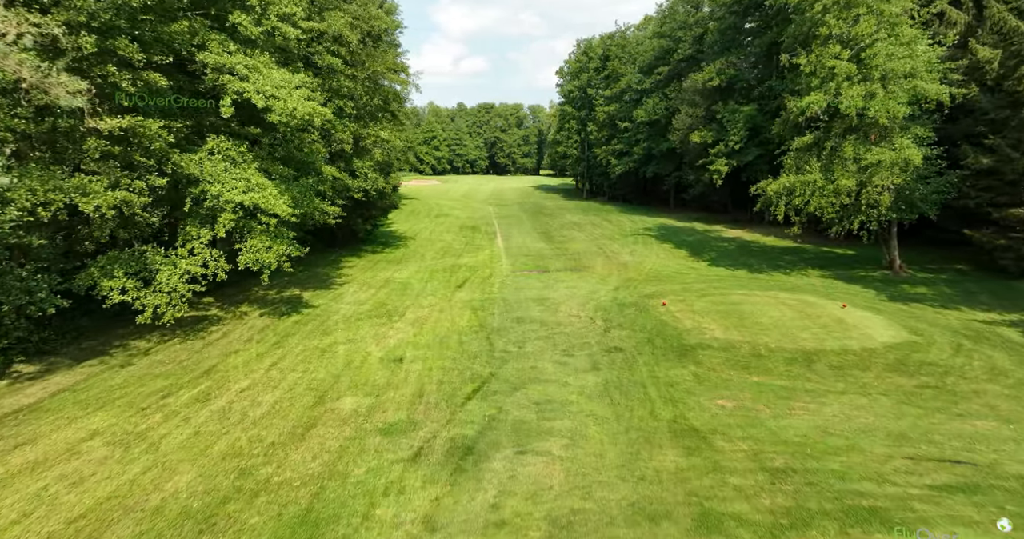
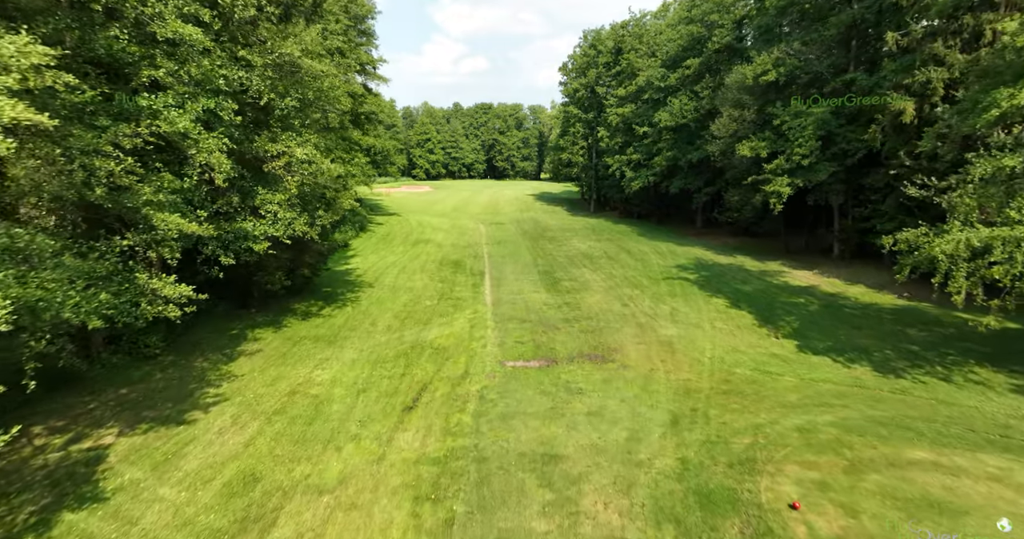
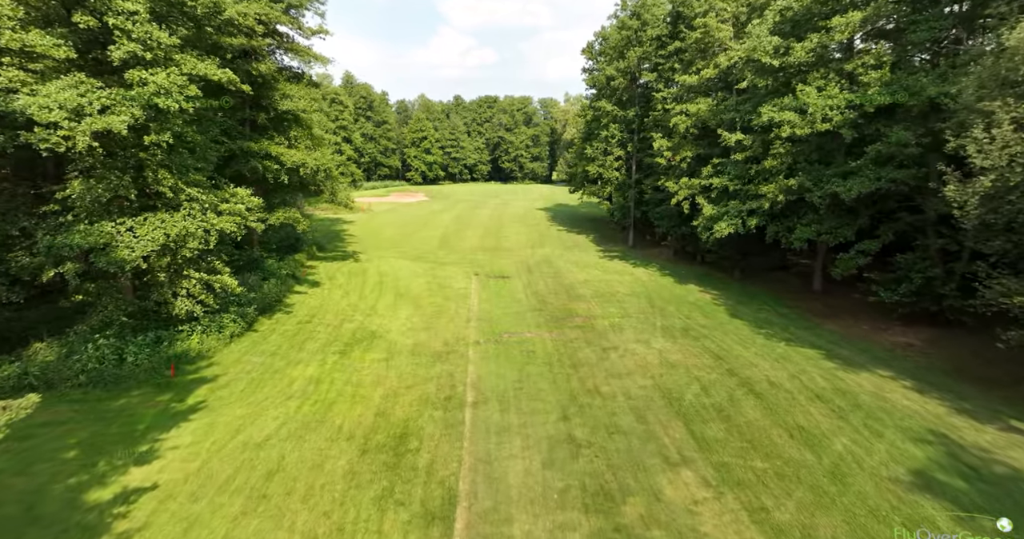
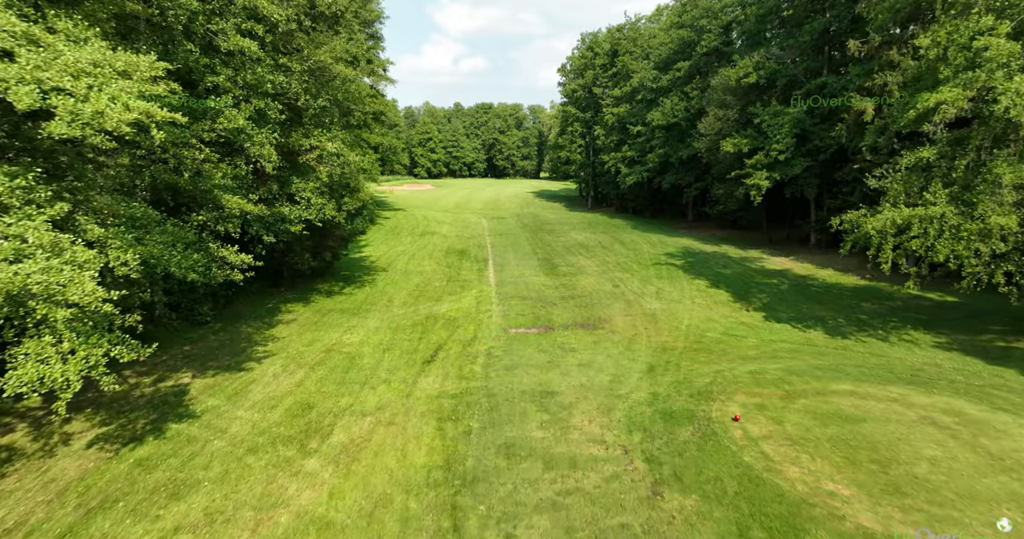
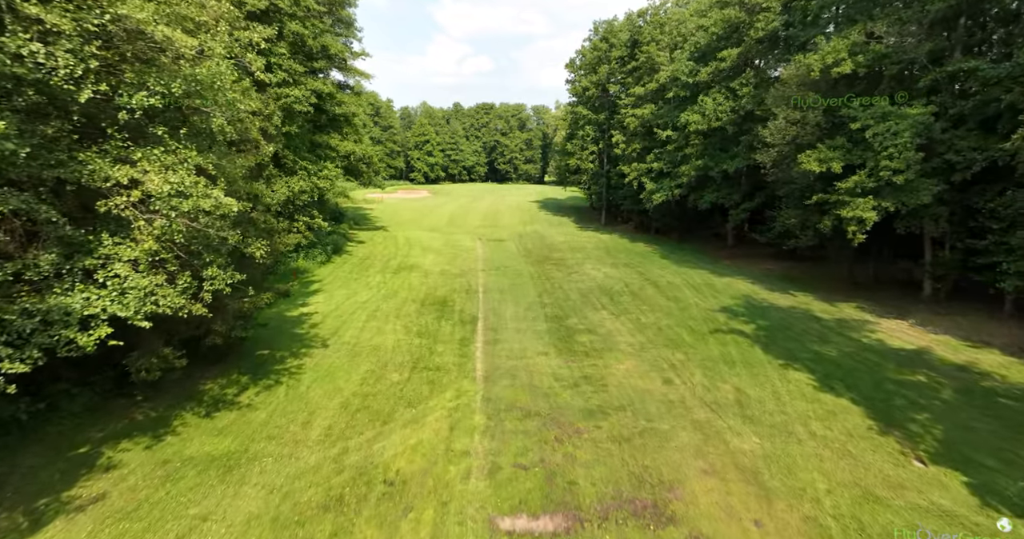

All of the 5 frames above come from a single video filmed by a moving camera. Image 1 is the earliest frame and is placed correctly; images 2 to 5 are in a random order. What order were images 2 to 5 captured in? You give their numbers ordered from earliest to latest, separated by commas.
4, 2, 5, 3
